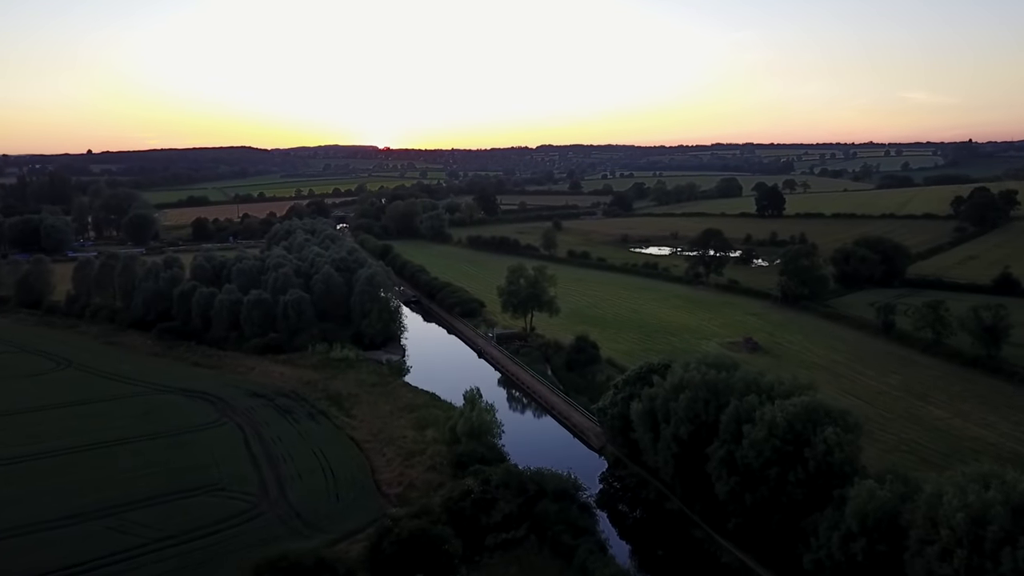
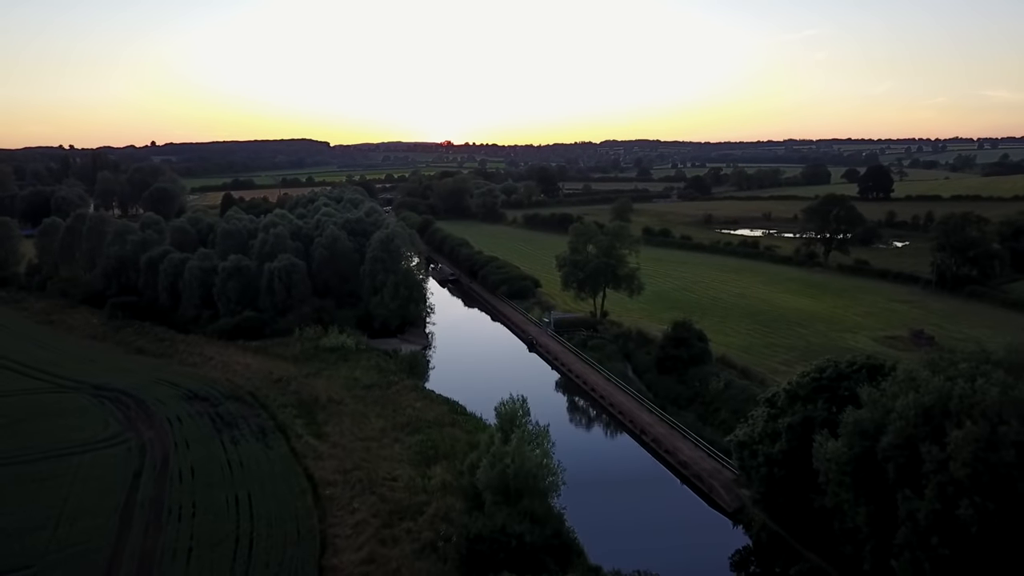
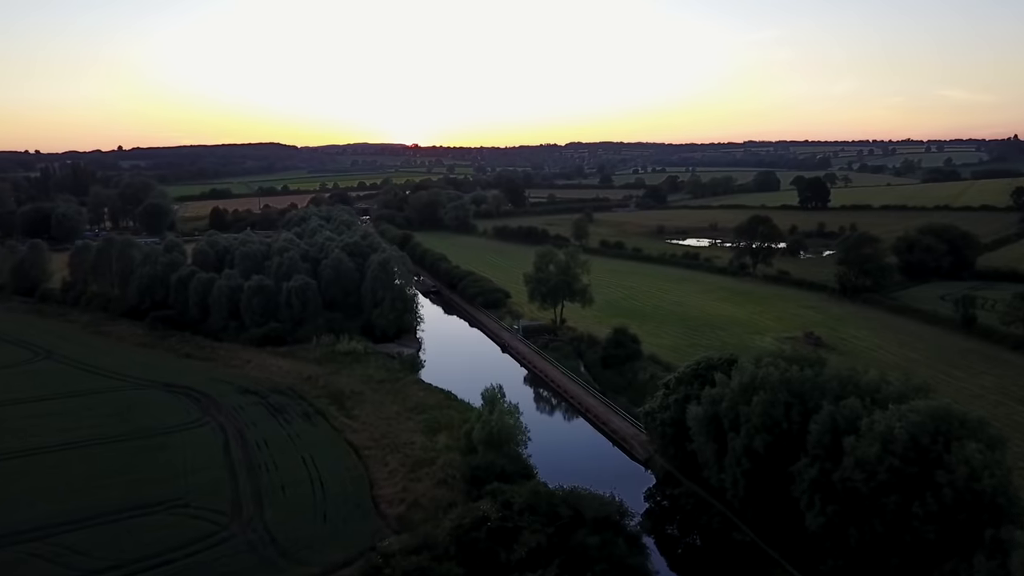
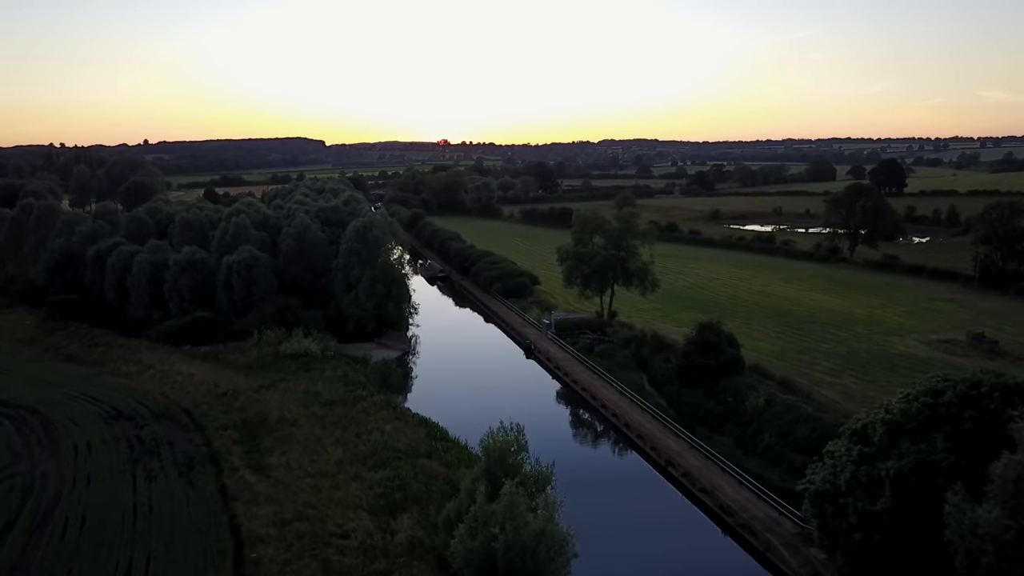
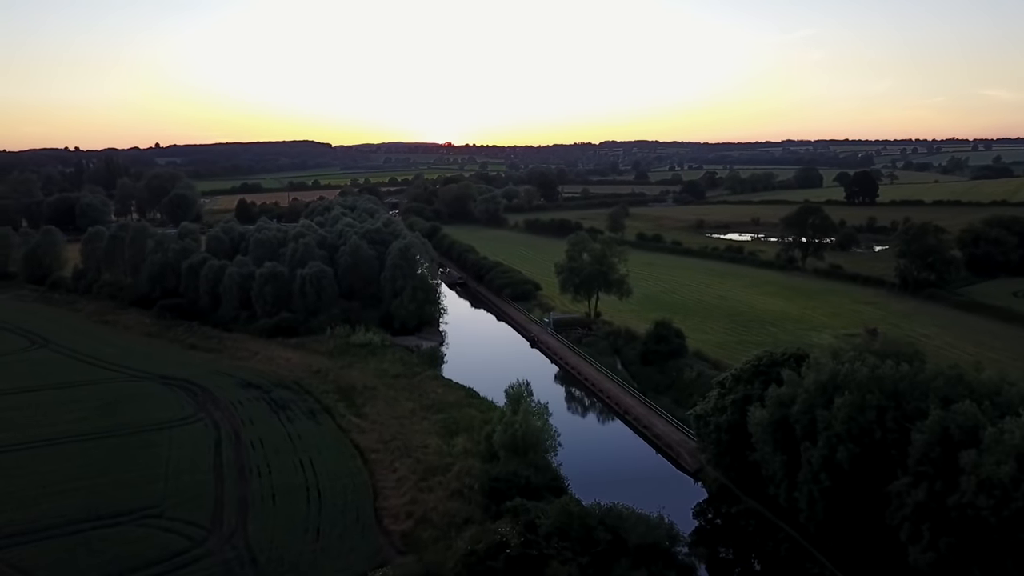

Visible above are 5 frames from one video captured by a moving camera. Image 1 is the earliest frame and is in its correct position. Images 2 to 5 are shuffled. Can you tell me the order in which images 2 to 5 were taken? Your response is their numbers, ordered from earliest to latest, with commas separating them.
3, 5, 2, 4
